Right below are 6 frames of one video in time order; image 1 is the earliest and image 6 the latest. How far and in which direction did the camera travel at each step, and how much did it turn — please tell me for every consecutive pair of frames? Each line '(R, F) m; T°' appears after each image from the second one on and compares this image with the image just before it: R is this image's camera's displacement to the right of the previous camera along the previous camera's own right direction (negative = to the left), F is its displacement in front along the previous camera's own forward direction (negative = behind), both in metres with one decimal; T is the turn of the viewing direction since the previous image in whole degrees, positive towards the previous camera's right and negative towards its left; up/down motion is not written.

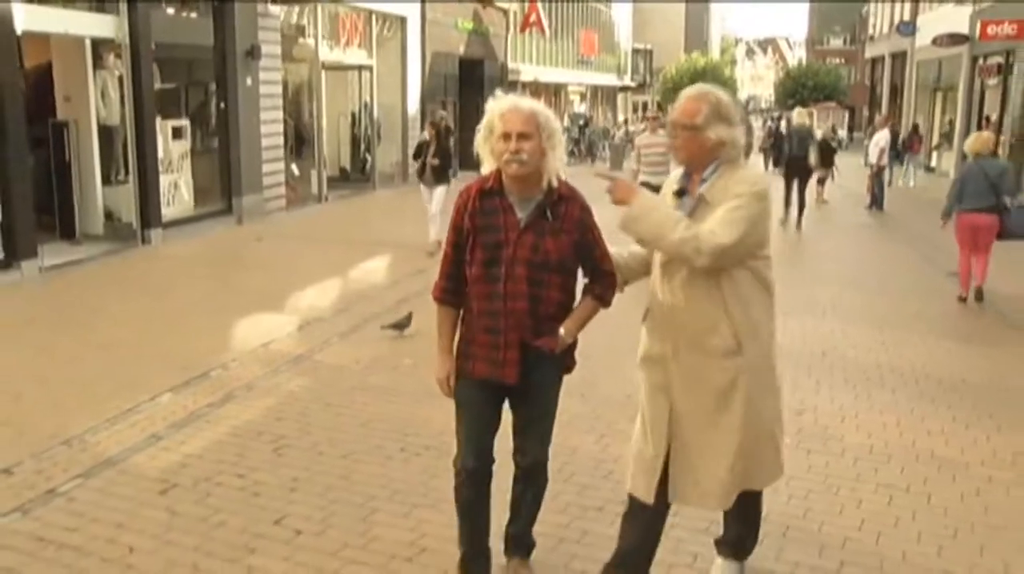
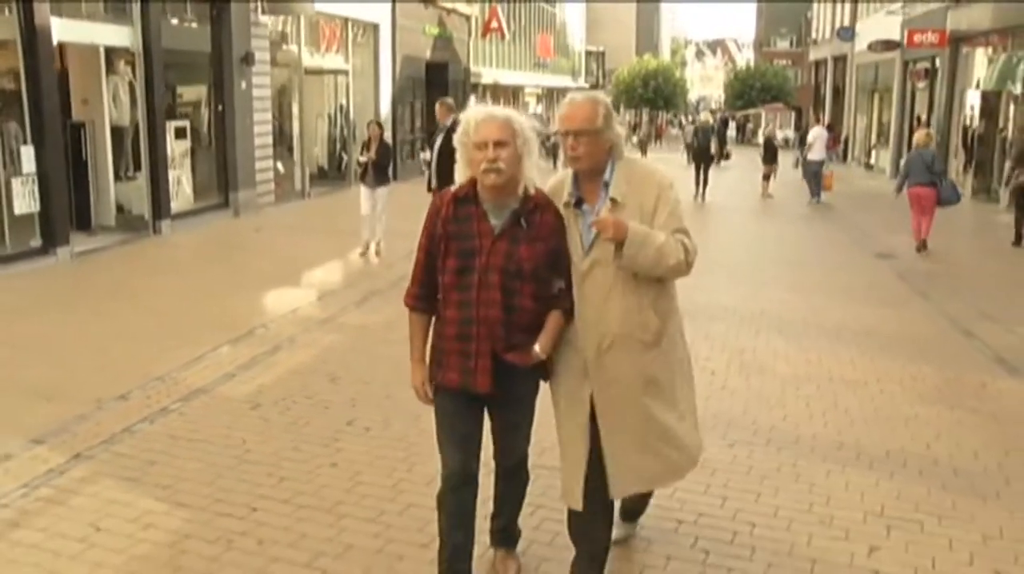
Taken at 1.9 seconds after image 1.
(-0.3, -1.5) m; +3°
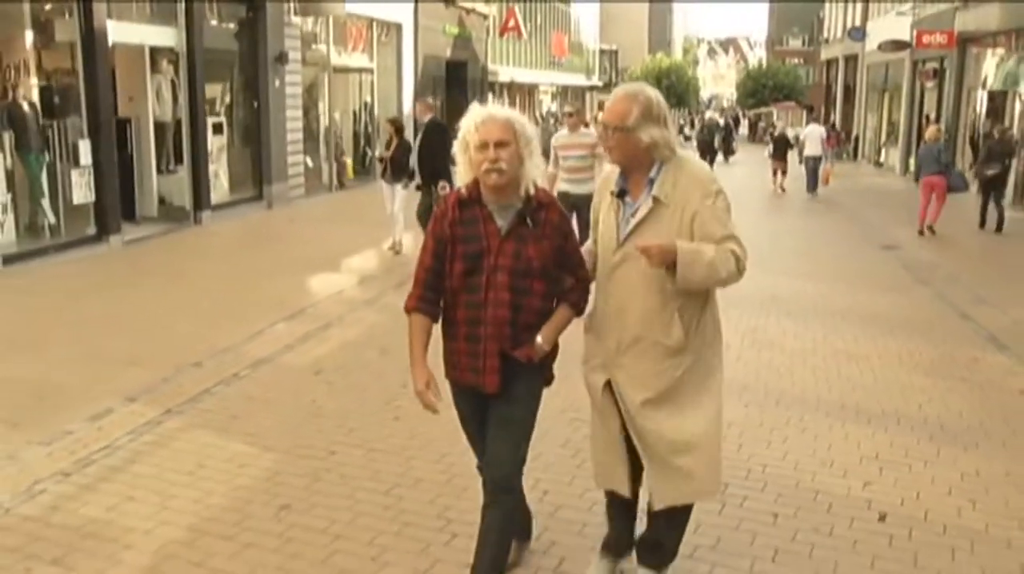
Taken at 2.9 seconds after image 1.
(-0.2, -0.7) m; -1°
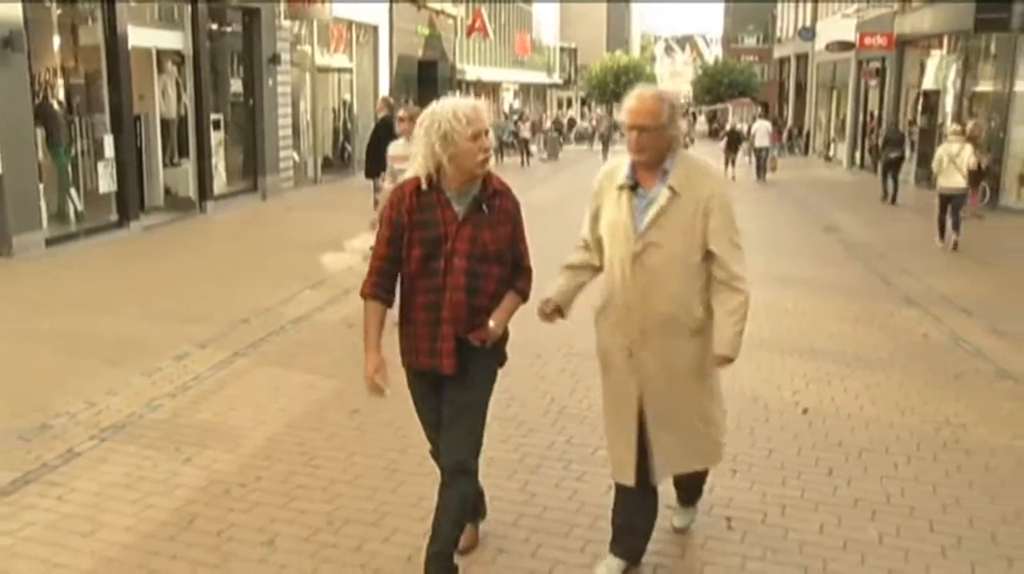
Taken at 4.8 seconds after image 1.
(-0.3, -1.5) m; +2°
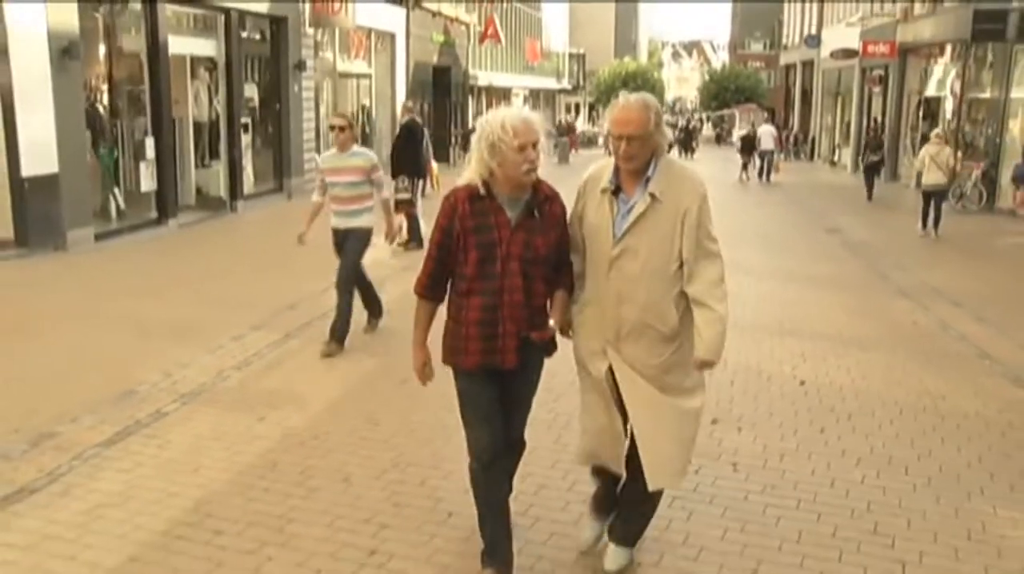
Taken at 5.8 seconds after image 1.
(-0.2, -0.8) m; 0°
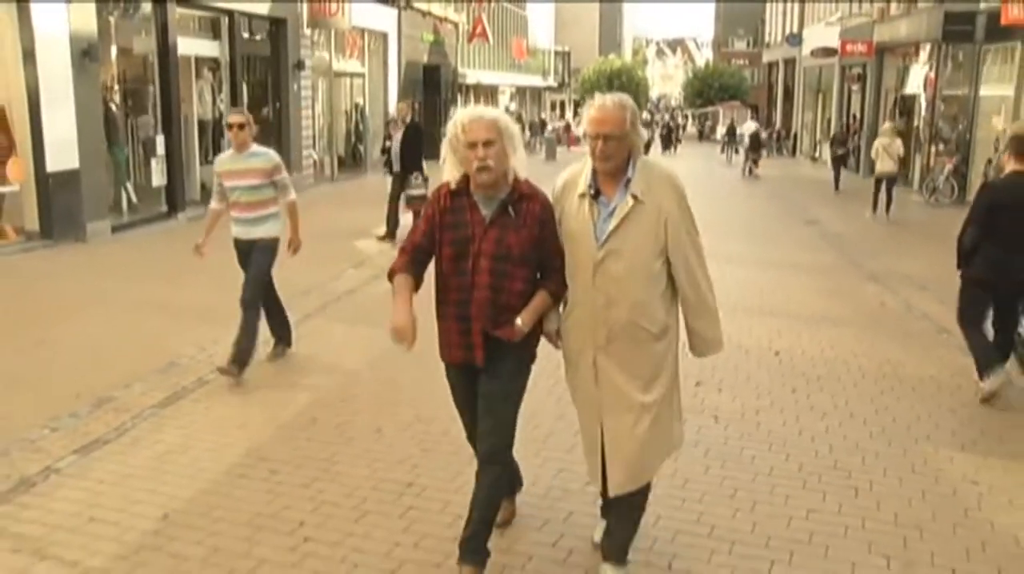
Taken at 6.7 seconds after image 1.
(-0.1, -0.8) m; +1°
